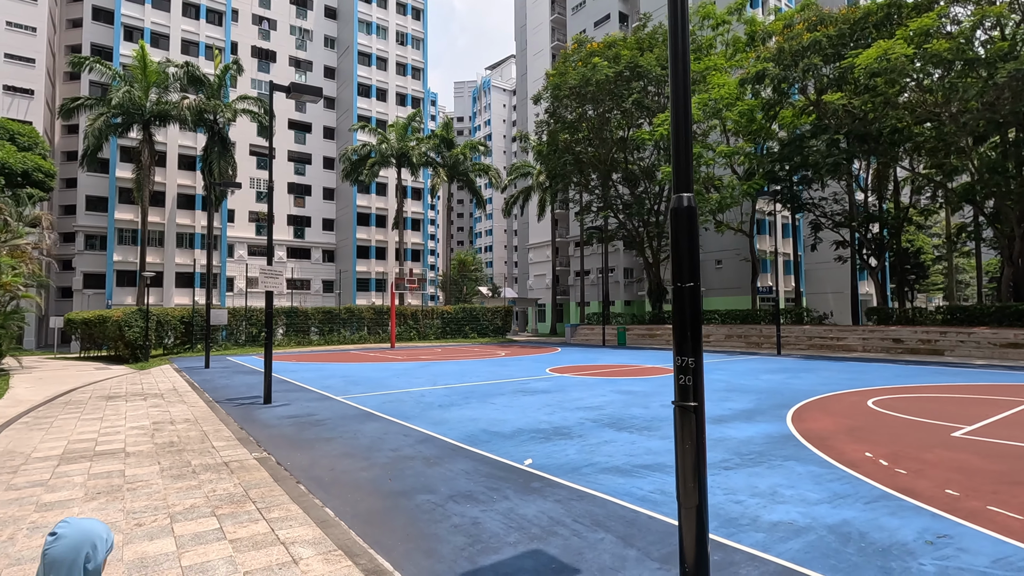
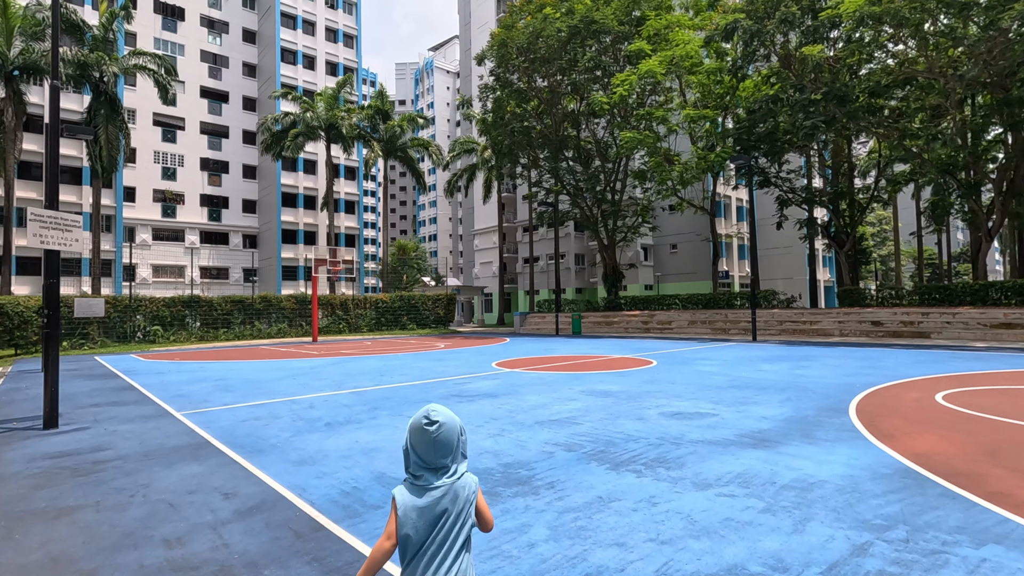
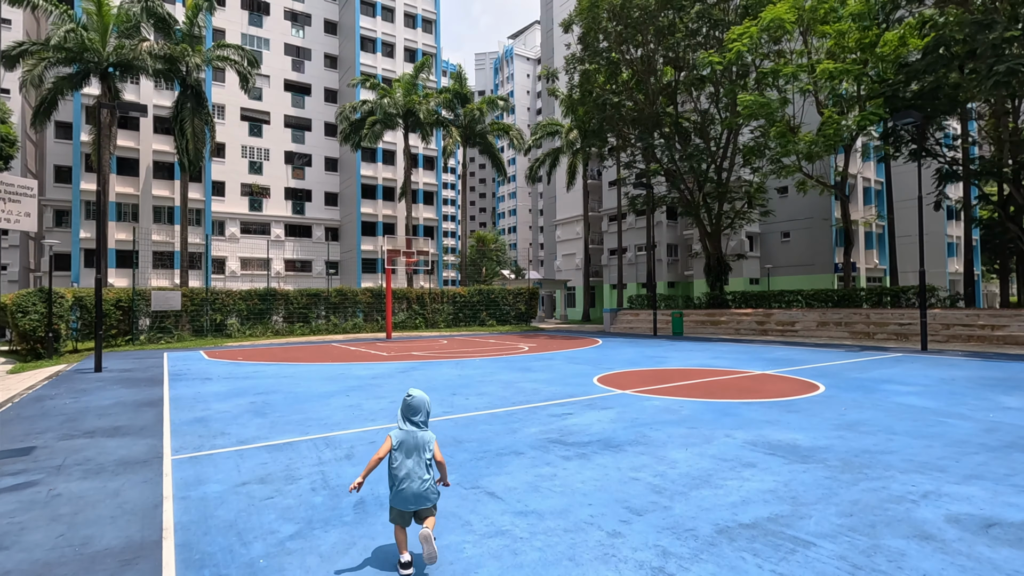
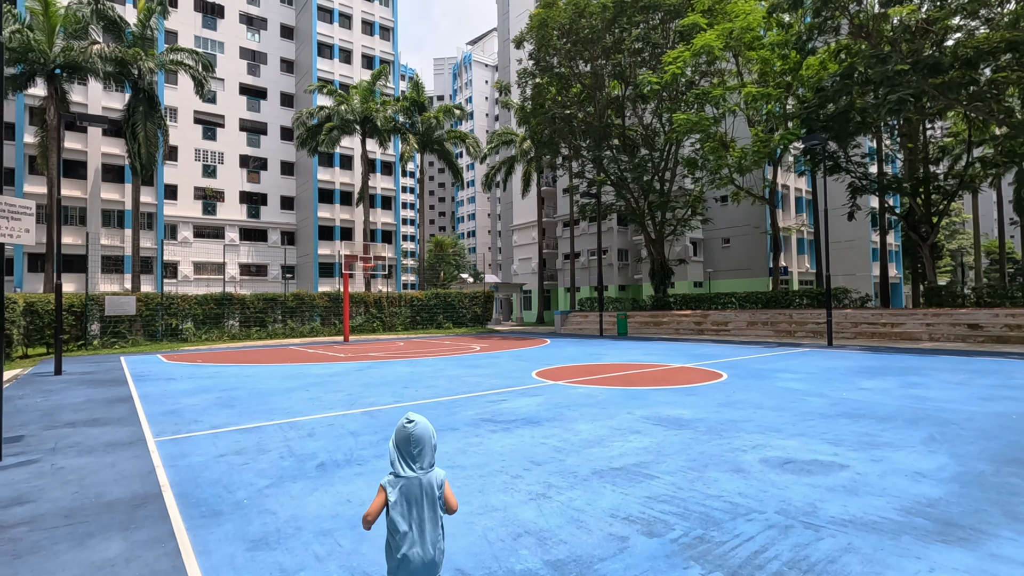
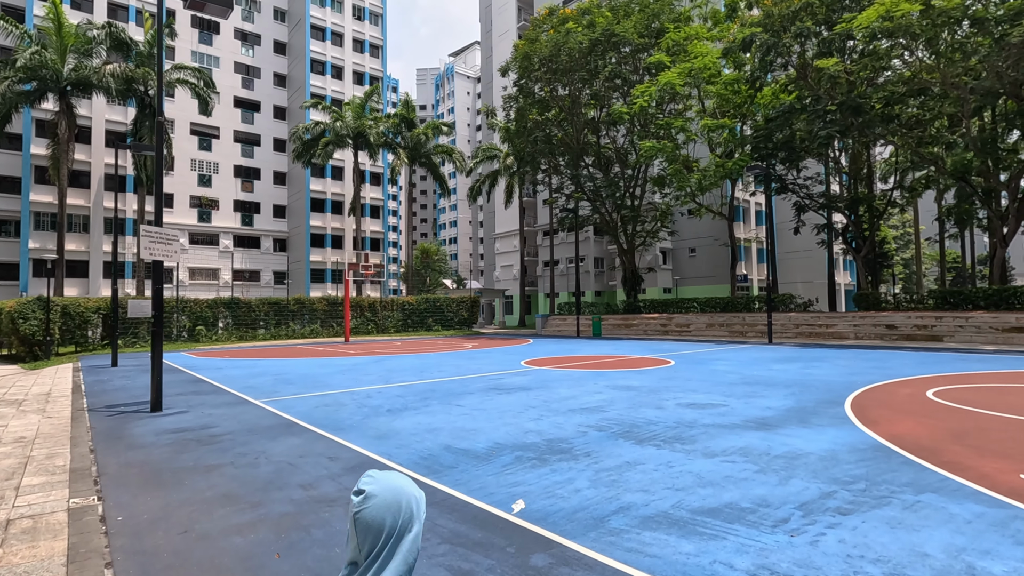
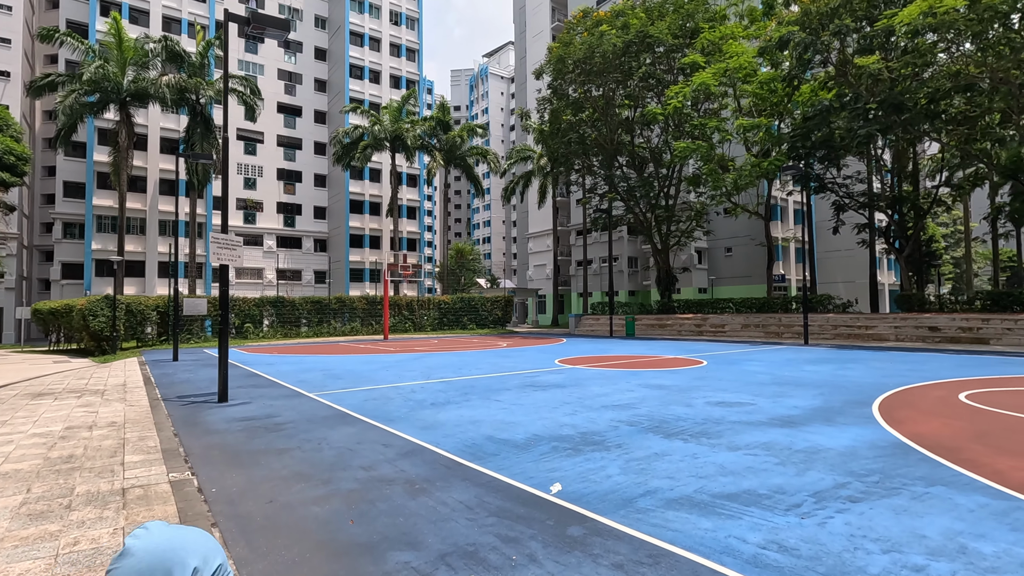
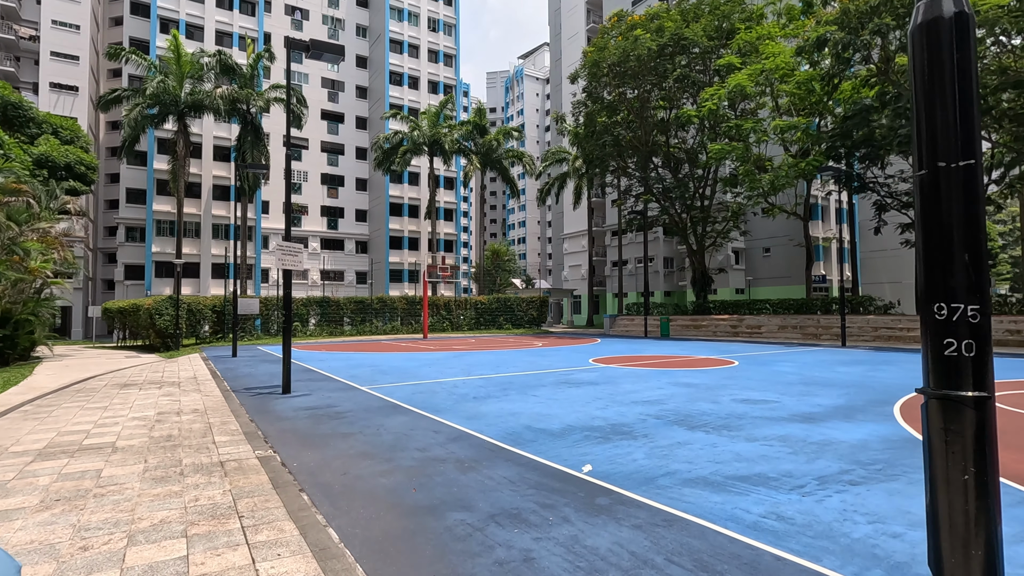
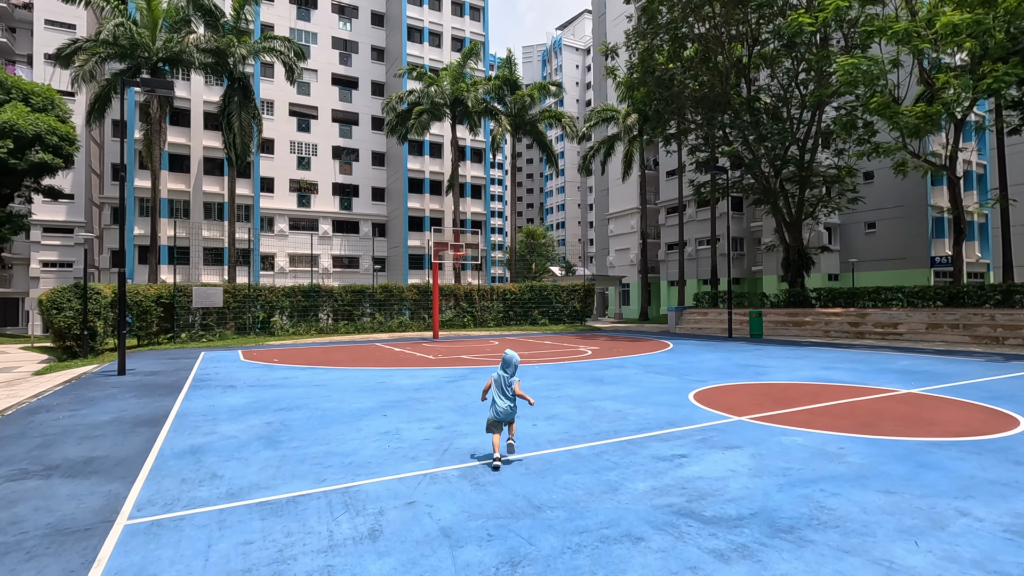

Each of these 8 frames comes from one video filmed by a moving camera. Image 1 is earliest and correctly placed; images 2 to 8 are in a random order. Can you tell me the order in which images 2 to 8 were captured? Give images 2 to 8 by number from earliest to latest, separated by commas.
7, 6, 5, 2, 4, 3, 8
